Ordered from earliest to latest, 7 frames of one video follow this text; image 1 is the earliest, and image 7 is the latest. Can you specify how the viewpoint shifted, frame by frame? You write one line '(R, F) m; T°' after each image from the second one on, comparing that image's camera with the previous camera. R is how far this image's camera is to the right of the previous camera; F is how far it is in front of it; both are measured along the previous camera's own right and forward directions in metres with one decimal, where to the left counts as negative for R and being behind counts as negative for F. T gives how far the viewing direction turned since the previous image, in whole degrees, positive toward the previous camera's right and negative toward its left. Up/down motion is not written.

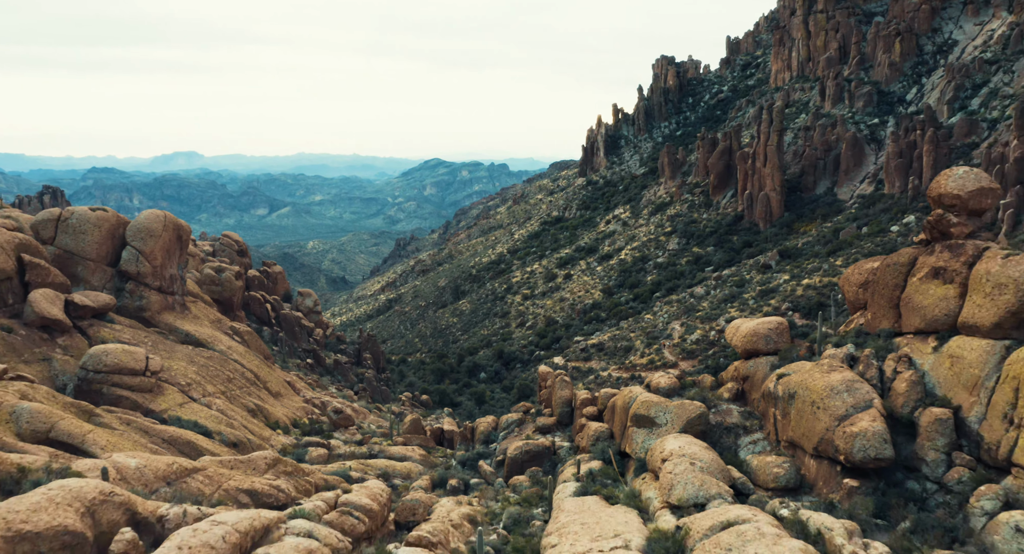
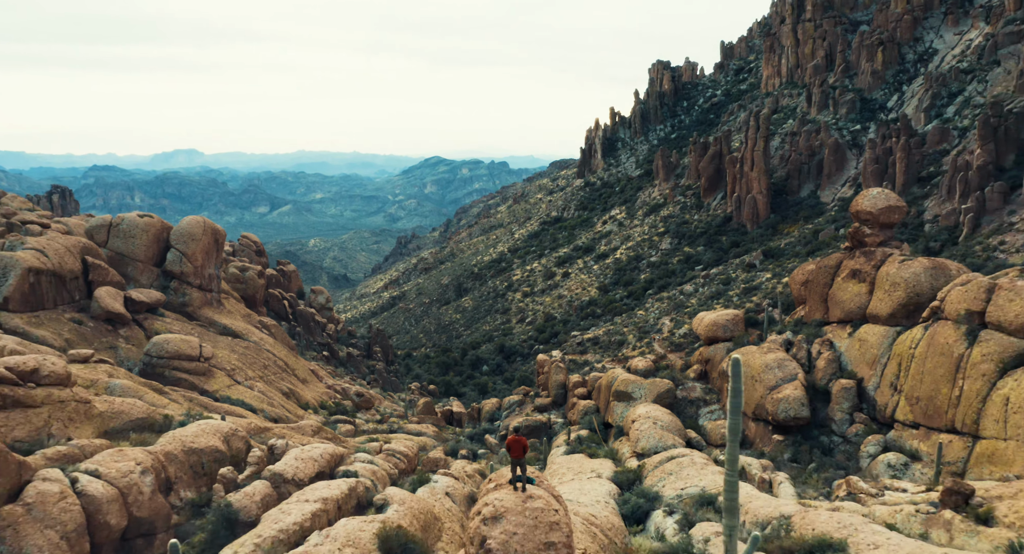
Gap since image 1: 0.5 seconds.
(0.0, -3.3) m; 0°
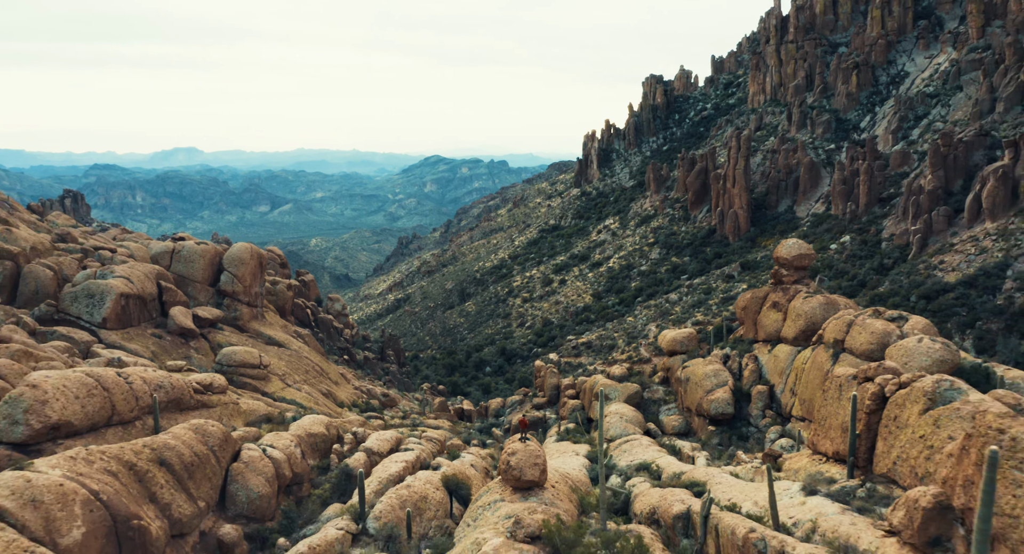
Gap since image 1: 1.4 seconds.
(-0.1, -5.2) m; 0°
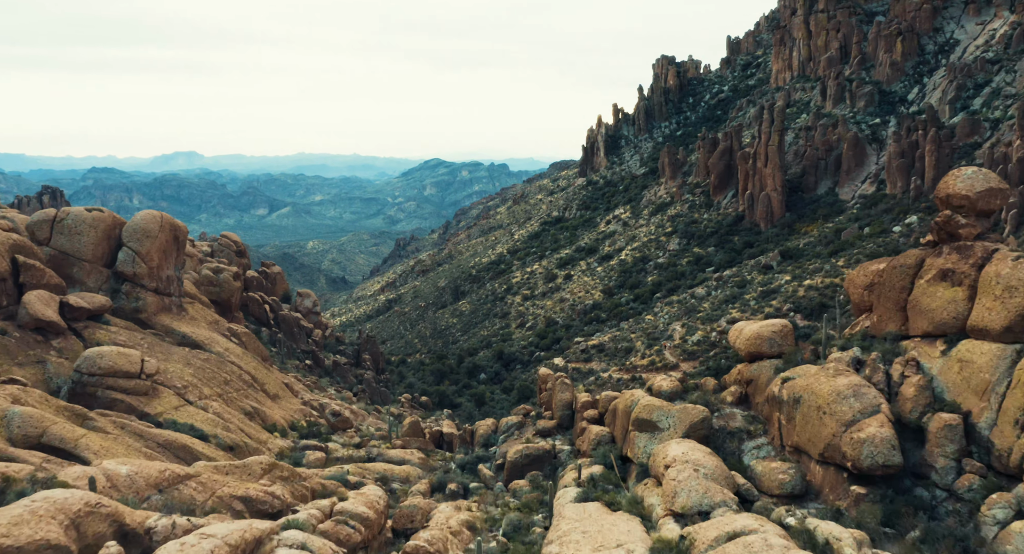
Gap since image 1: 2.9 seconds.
(+0.2, +8.7) m; 0°
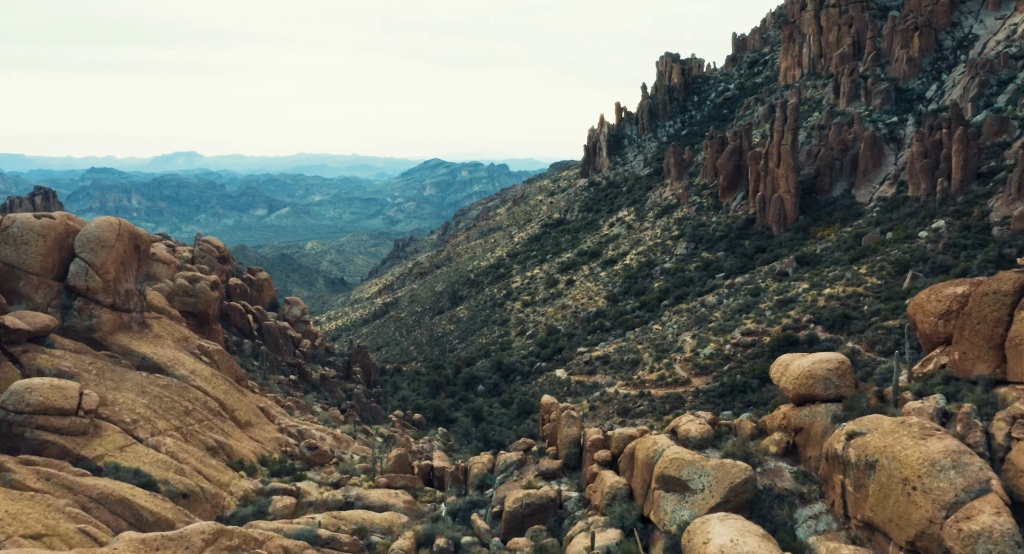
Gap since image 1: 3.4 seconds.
(0.0, +2.8) m; 0°
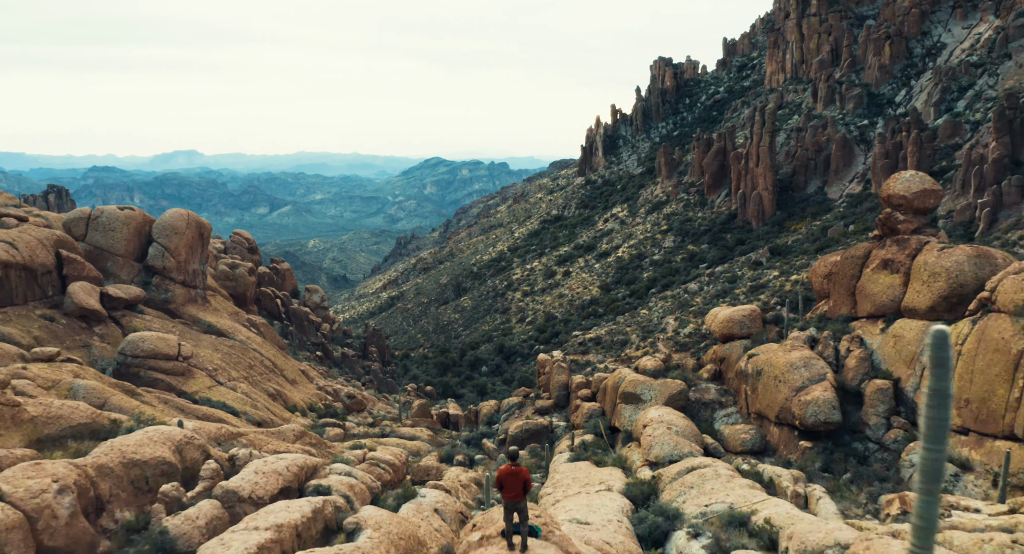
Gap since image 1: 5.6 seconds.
(-0.1, -4.9) m; 0°
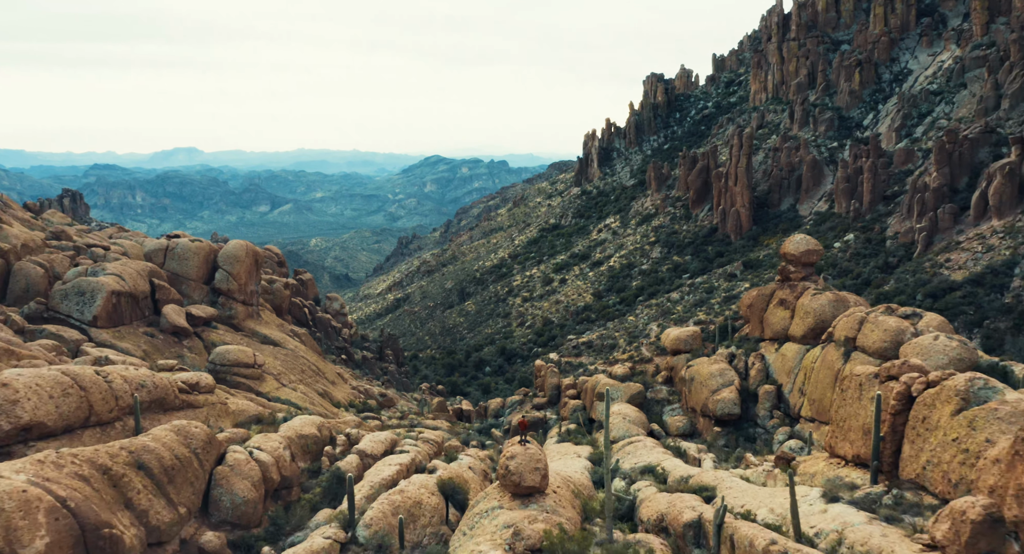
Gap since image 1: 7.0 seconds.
(-0.1, -6.0) m; 0°
